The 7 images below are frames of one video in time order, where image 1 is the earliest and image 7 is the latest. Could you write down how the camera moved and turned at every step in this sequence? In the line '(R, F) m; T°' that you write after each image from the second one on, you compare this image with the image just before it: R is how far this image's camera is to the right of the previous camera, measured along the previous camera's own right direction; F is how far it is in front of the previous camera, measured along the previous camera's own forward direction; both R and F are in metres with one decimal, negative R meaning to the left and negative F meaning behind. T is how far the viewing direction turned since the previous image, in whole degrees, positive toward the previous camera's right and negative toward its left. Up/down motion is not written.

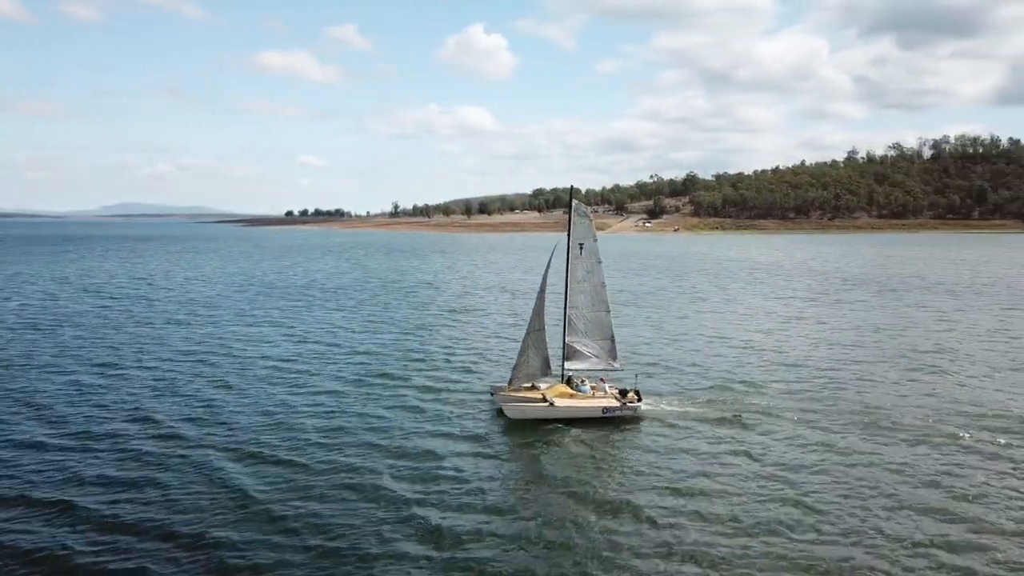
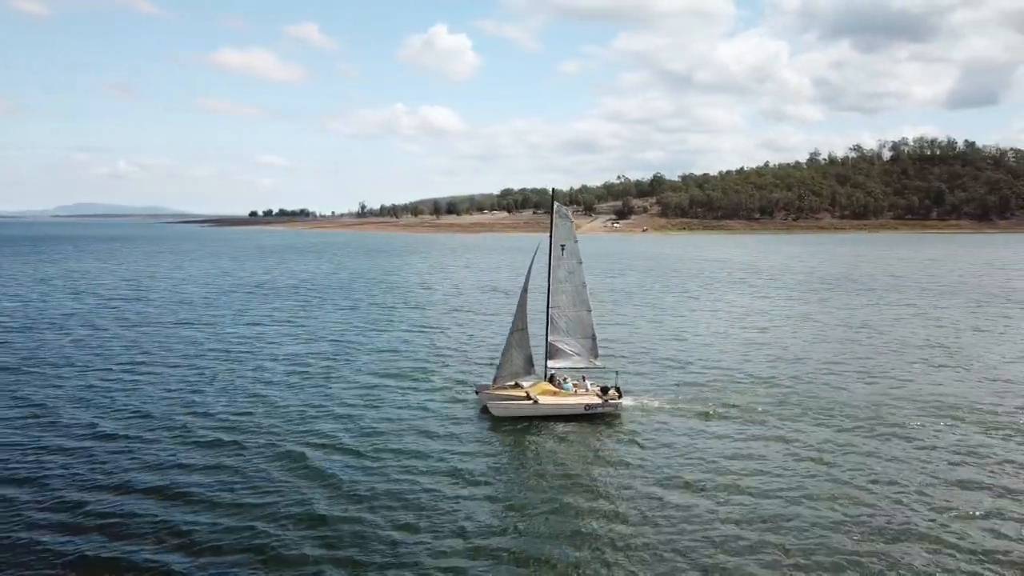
(-0.7, -0.4) m; +2°
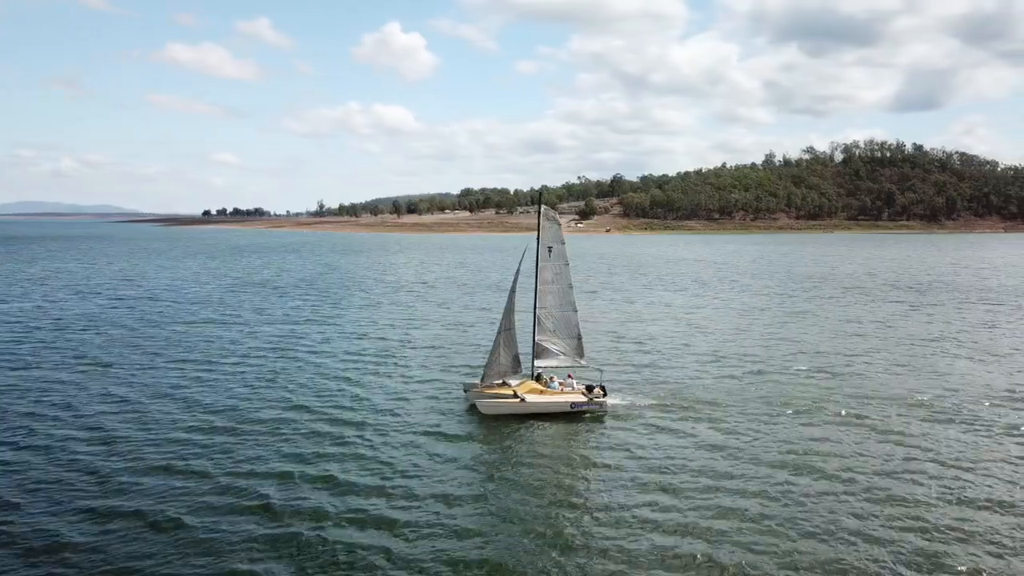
(-1.4, -0.3) m; +3°
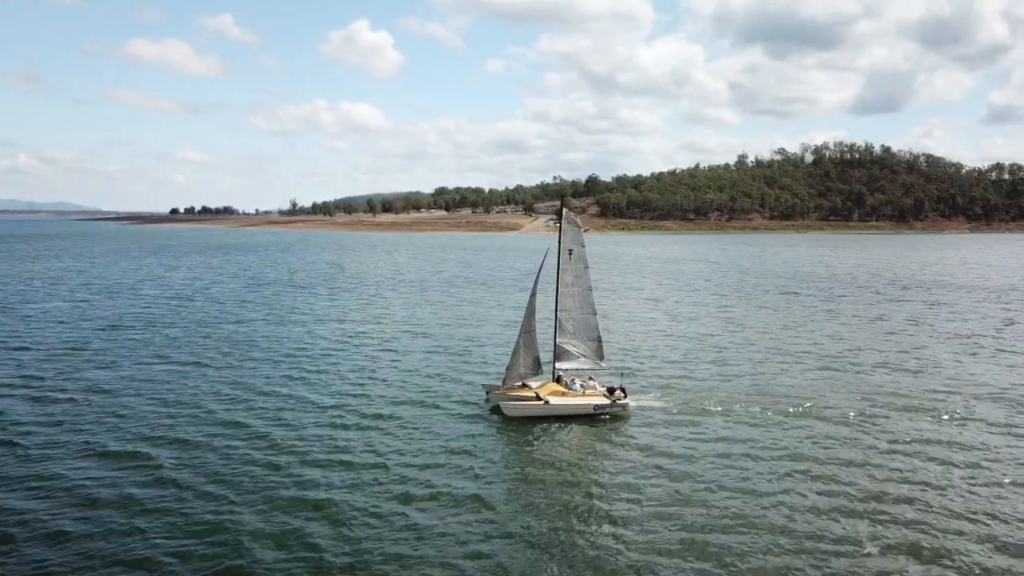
(-2.4, +0.5) m; +2°
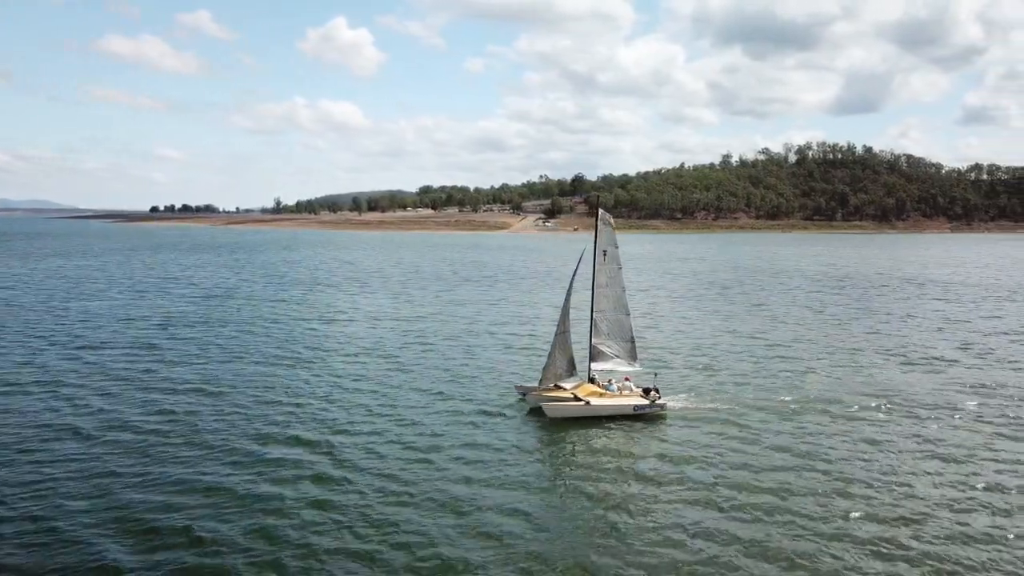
(-2.5, +0.6) m; +1°
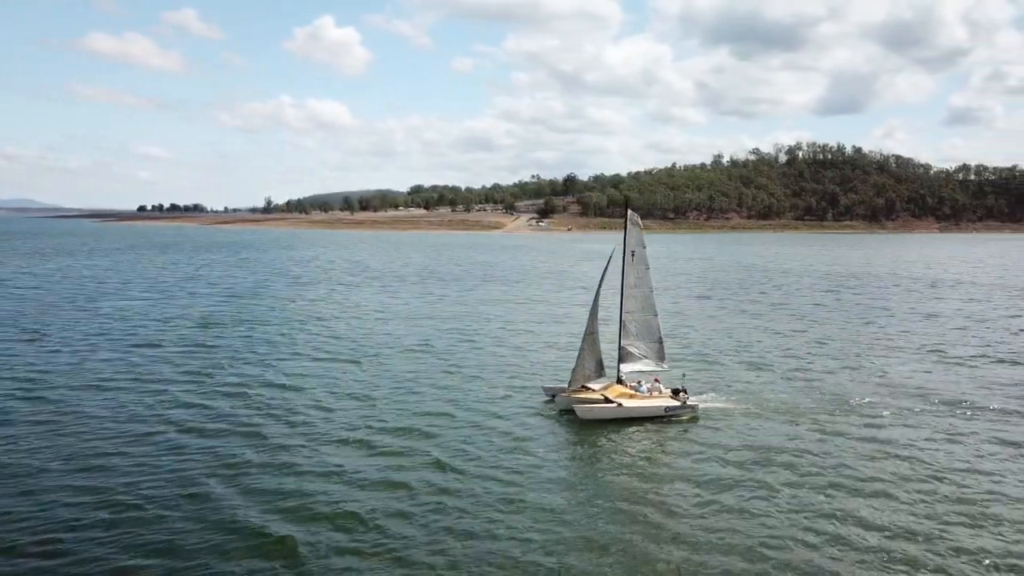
(-1.8, +0.6) m; +1°
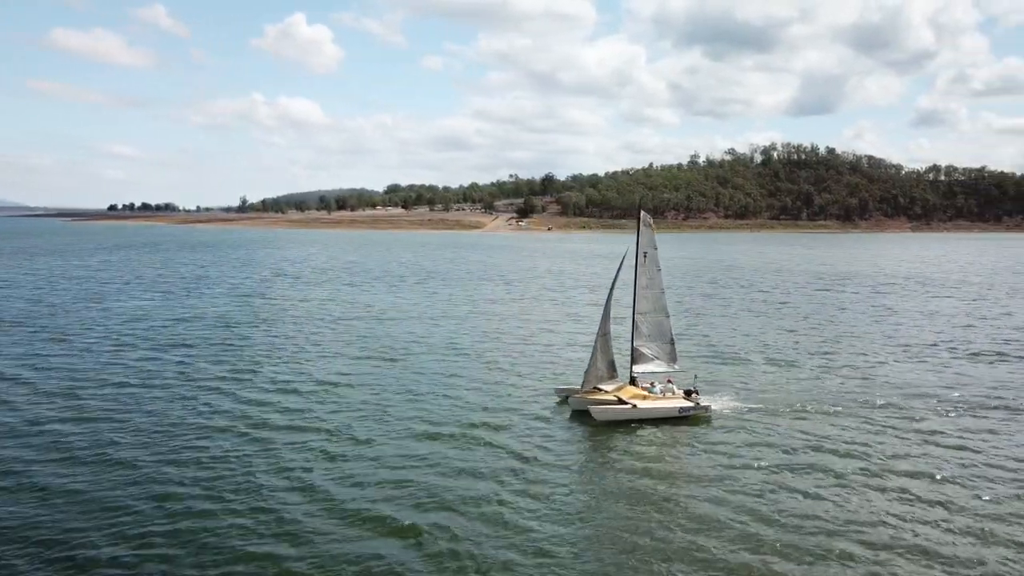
(-1.7, +0.4) m; +2°
